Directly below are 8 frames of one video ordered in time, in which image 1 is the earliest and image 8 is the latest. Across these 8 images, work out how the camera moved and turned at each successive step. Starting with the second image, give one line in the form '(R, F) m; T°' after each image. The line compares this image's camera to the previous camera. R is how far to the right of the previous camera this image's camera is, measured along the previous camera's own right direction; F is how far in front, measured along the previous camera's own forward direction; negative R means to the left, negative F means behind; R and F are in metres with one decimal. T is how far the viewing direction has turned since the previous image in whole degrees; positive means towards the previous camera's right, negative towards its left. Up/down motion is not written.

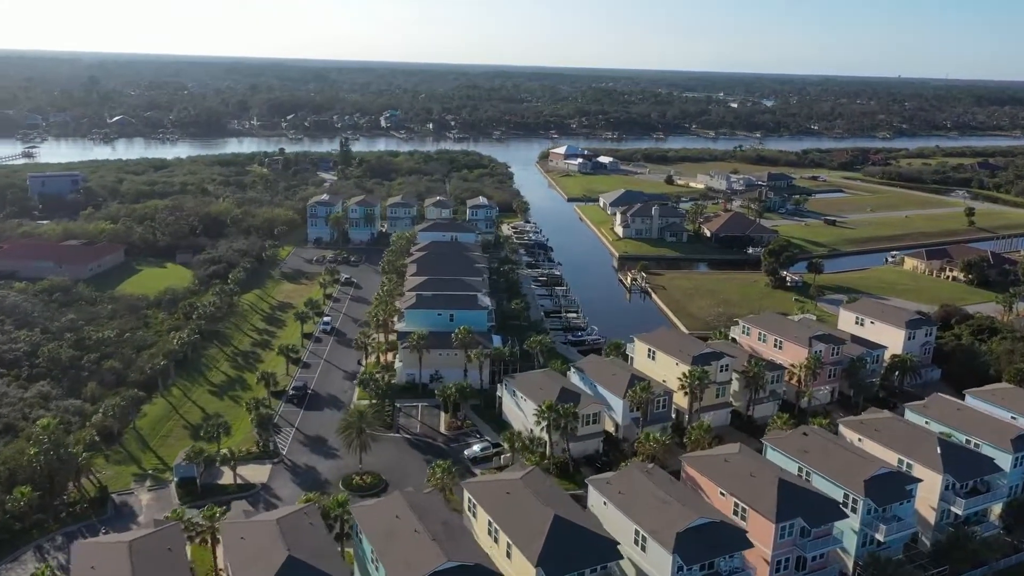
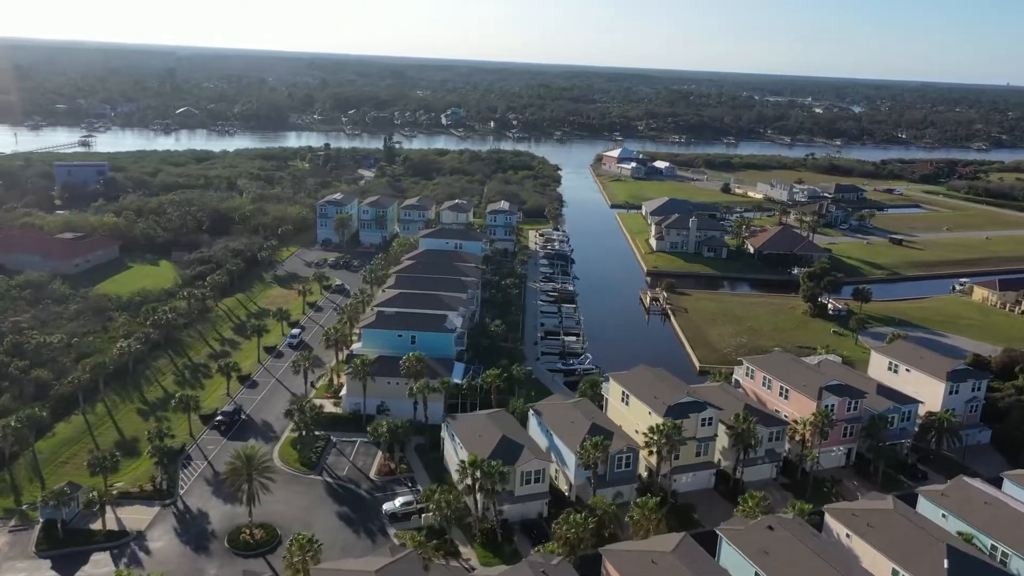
(+5.0, +5.7) m; -5°
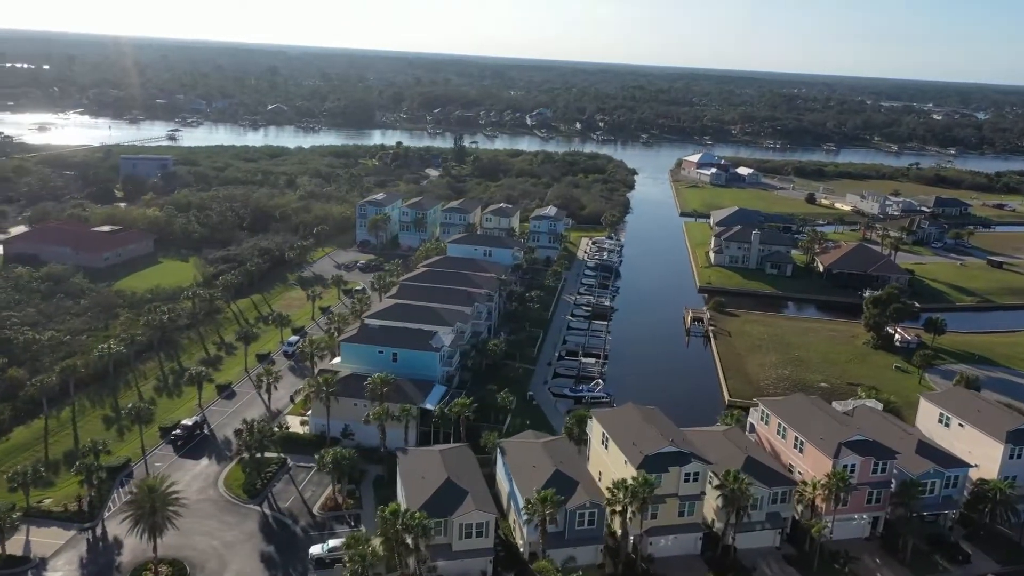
(+4.6, +4.1) m; -7°
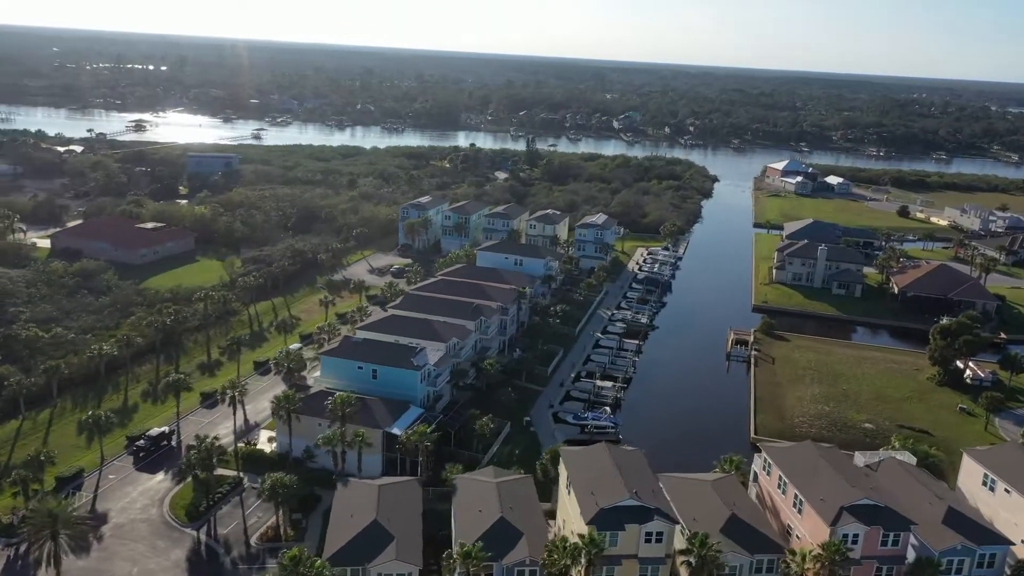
(+4.4, +3.3) m; -7°
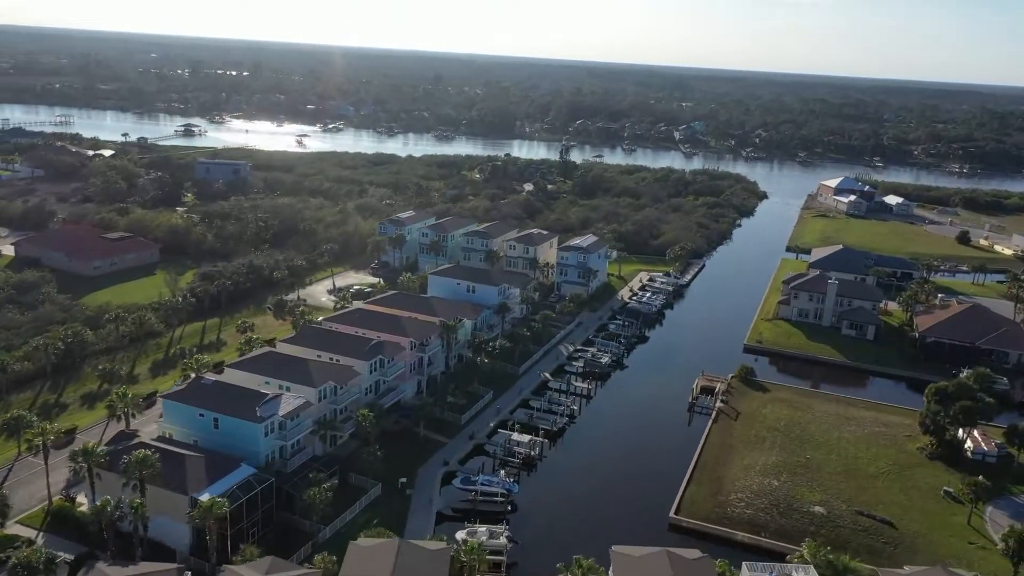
(+7.9, +5.4) m; -6°
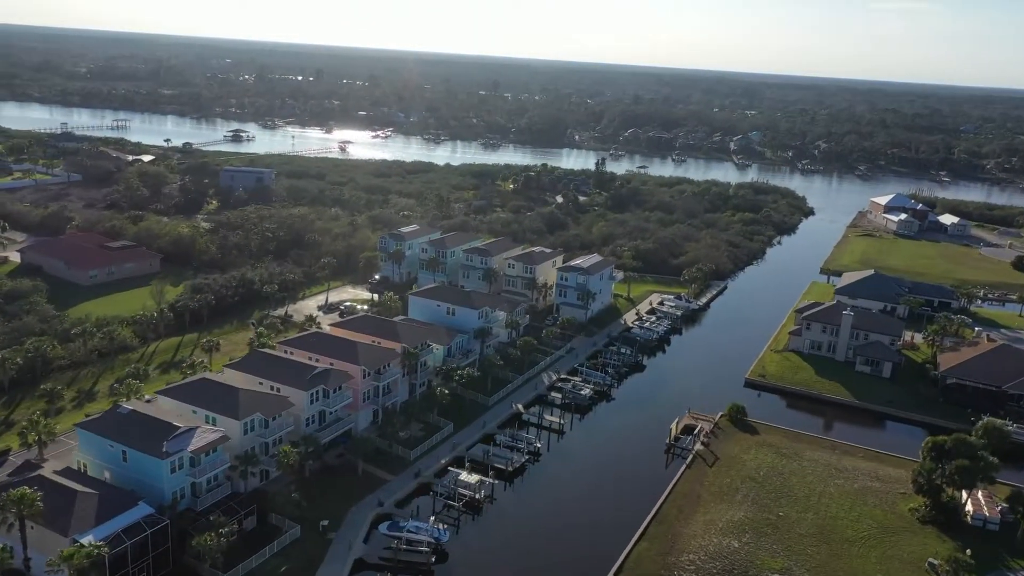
(+4.8, +2.5) m; -5°
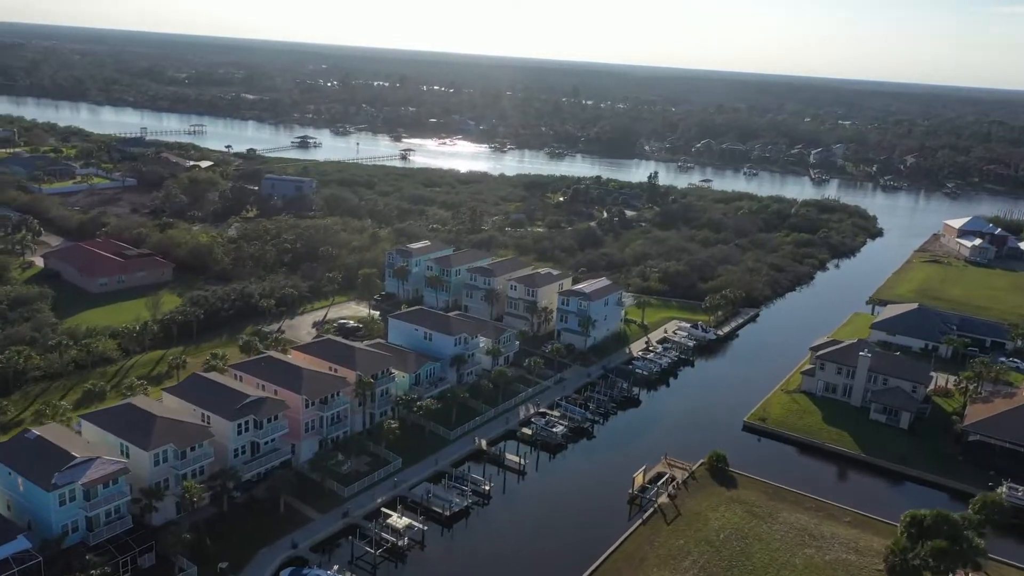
(+5.9, +2.6) m; -6°
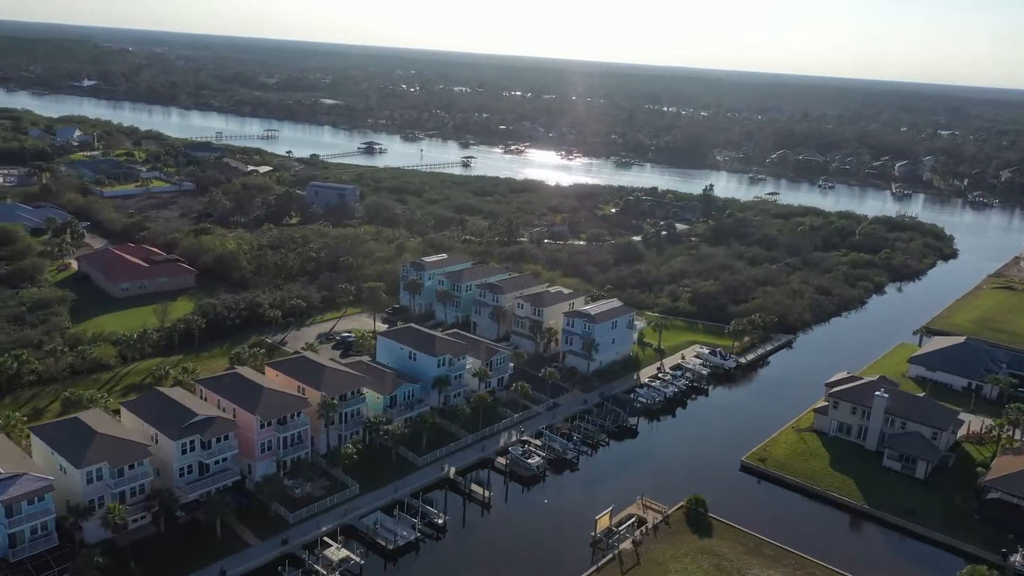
(+5.2, +2.0) m; -6°
